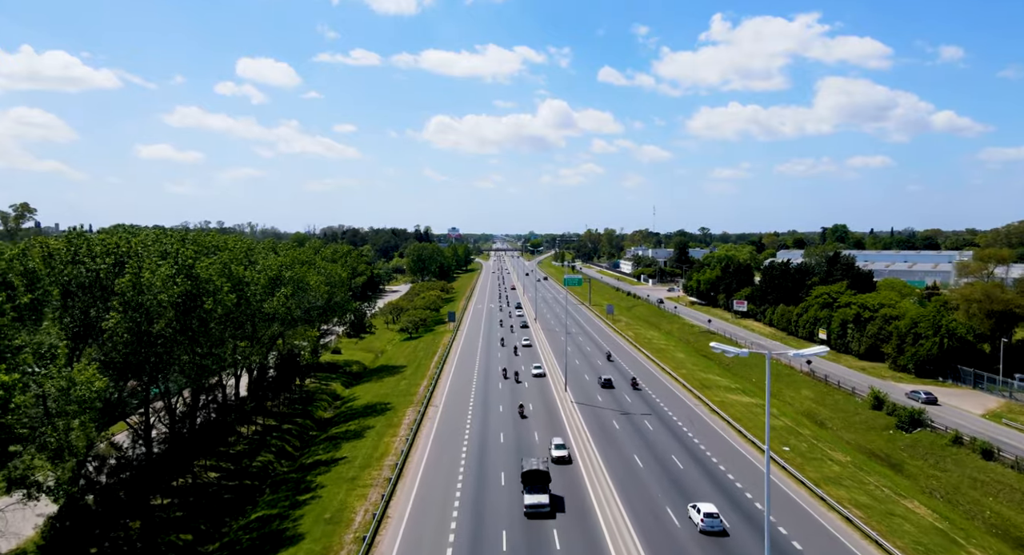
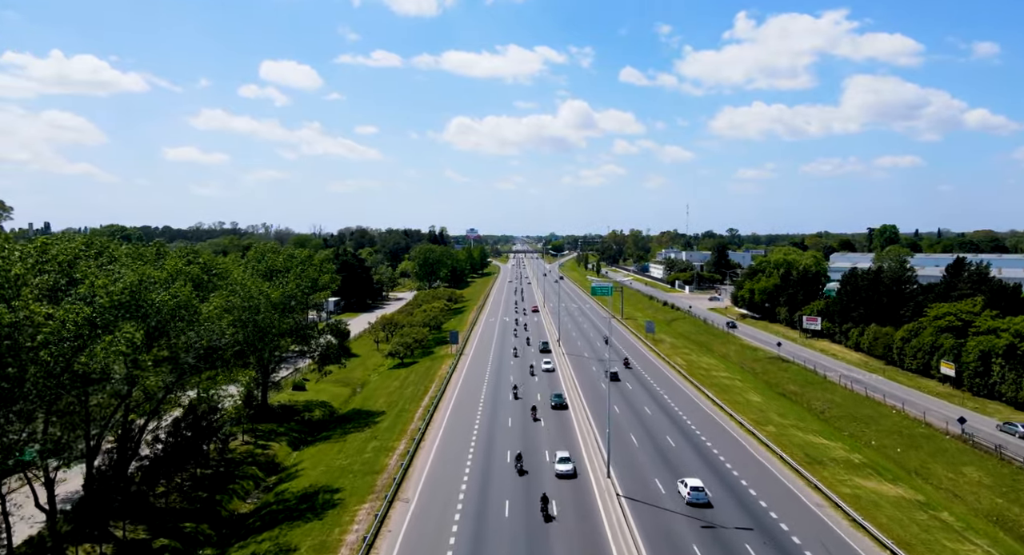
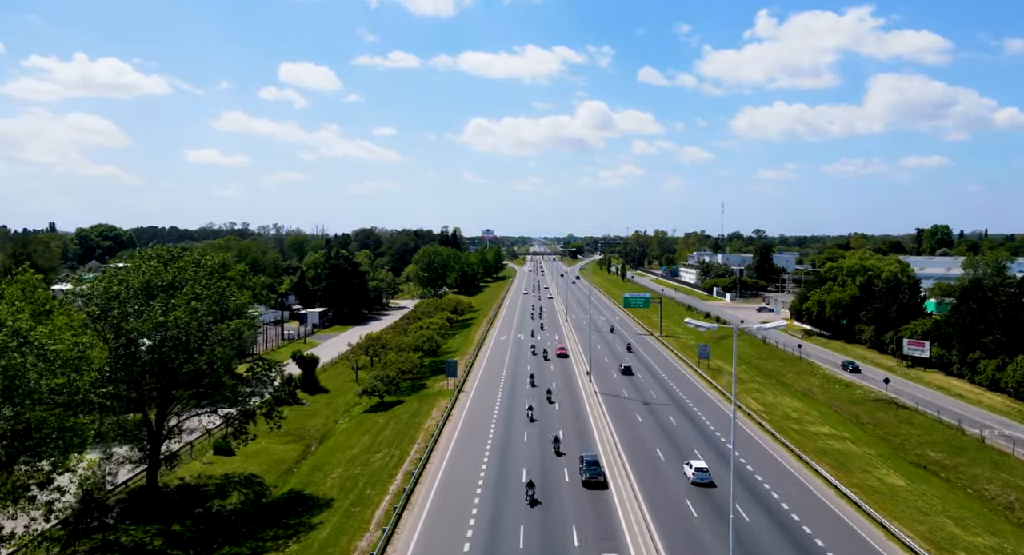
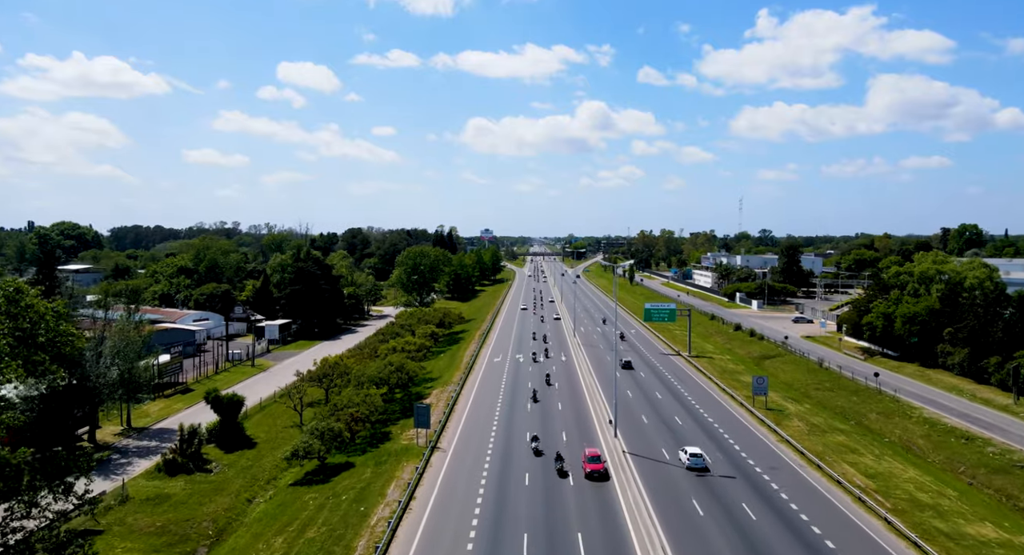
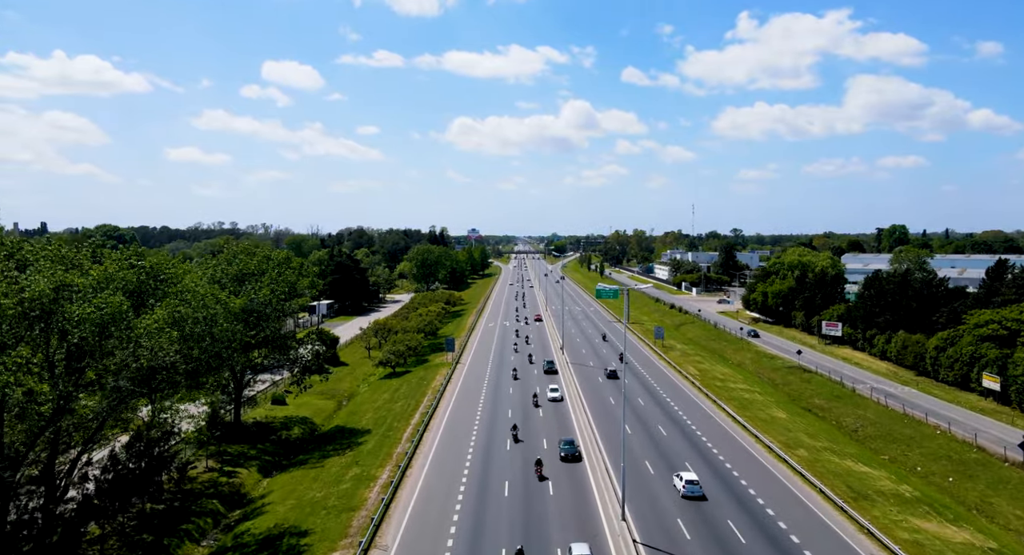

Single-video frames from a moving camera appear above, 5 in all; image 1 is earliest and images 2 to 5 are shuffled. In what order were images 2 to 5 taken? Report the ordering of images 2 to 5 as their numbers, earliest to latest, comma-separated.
2, 5, 3, 4
